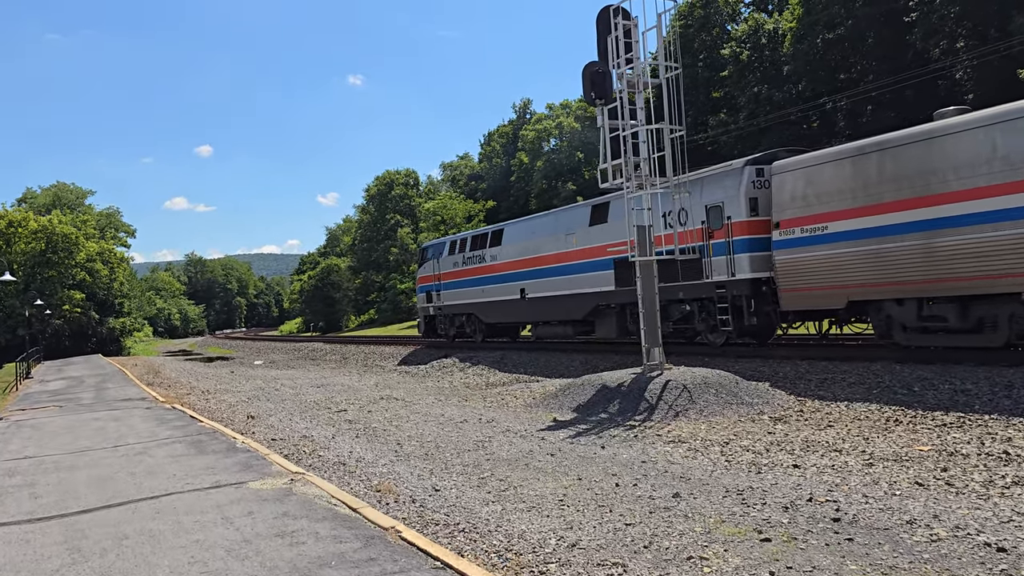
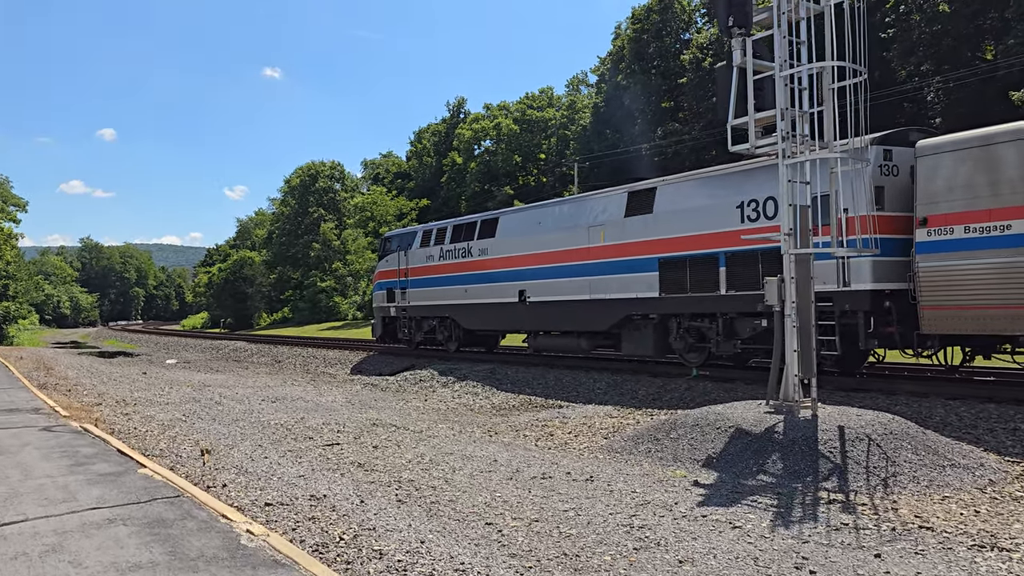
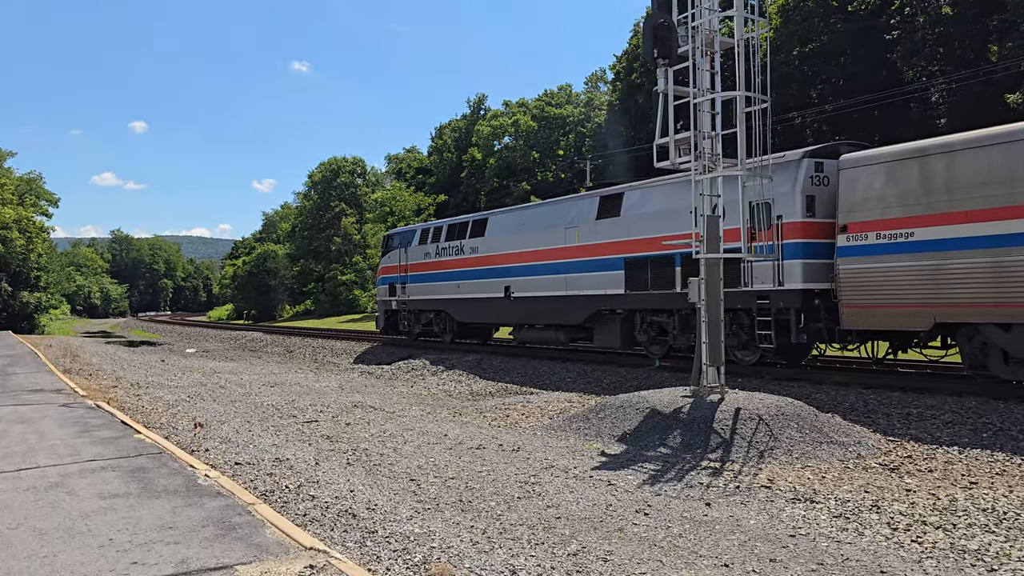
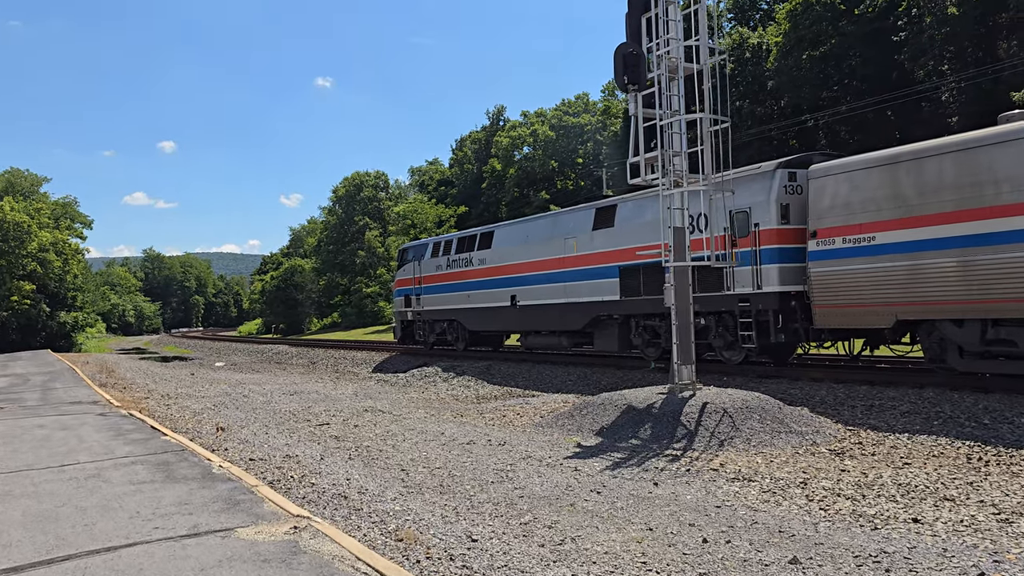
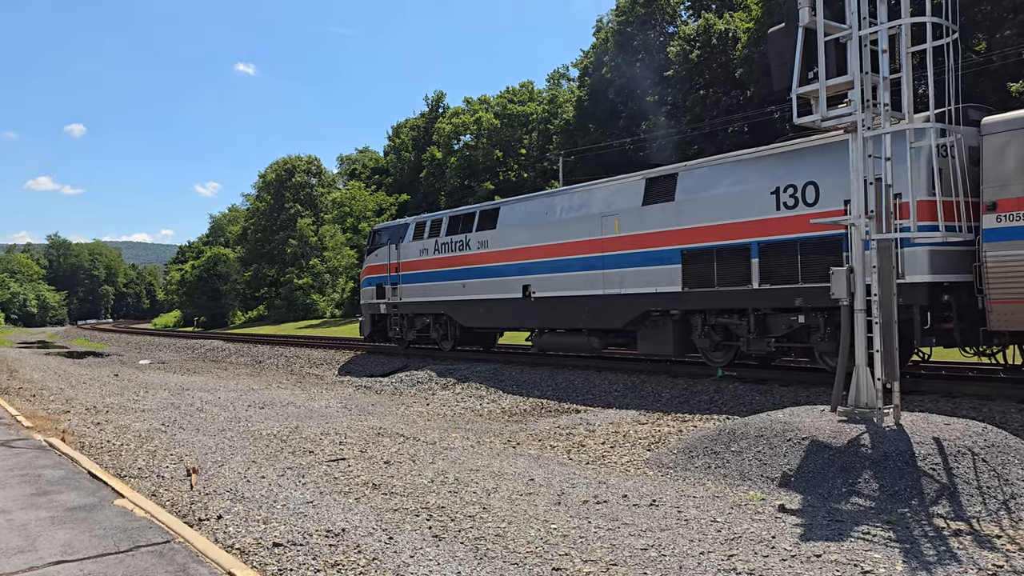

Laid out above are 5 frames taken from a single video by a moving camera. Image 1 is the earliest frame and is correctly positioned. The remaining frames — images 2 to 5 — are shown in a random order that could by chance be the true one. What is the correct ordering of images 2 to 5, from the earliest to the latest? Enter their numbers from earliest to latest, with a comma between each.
4, 3, 2, 5
